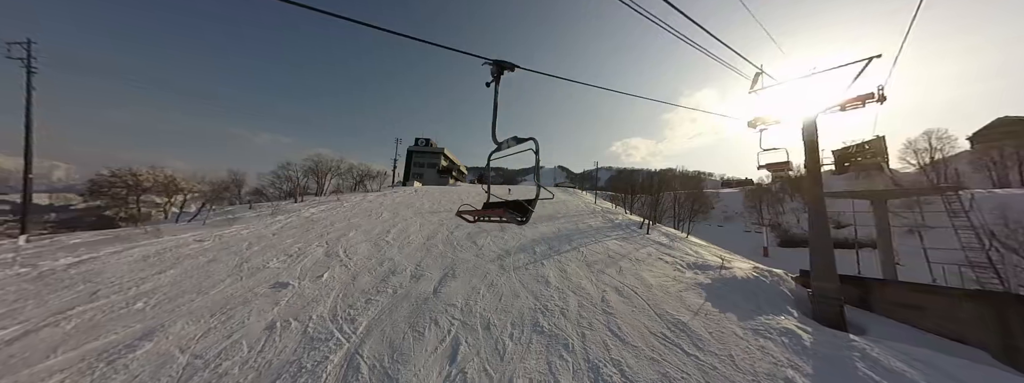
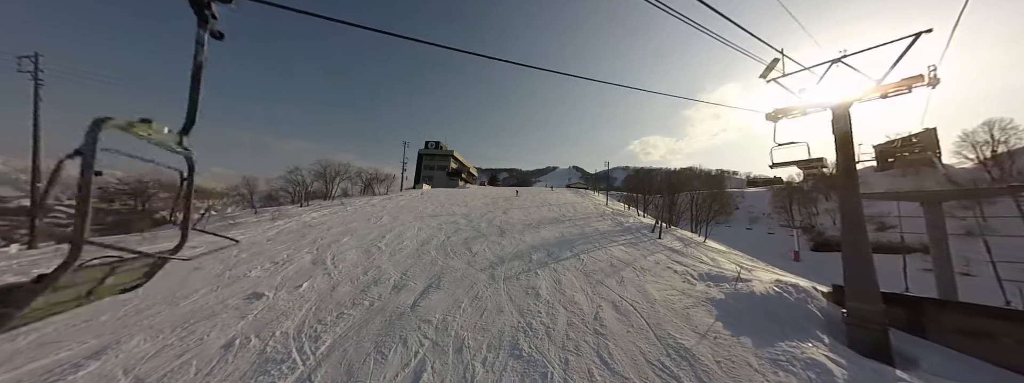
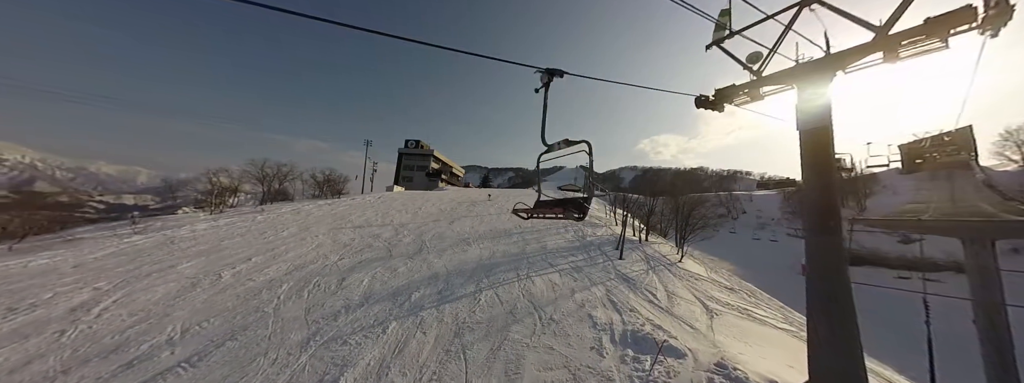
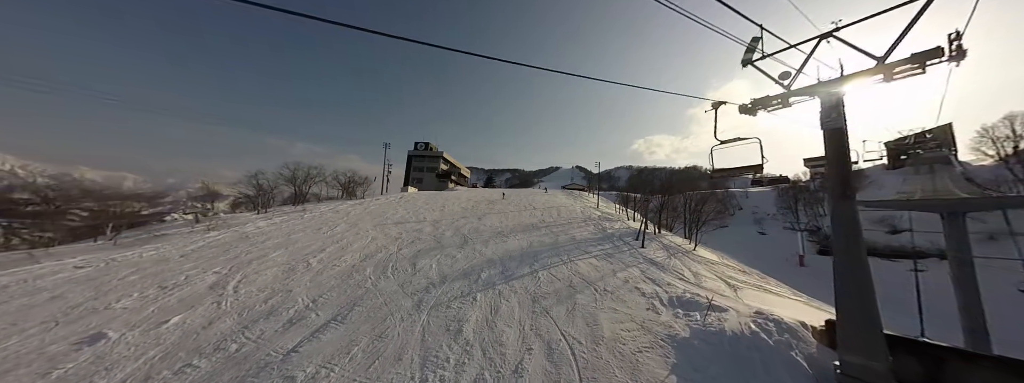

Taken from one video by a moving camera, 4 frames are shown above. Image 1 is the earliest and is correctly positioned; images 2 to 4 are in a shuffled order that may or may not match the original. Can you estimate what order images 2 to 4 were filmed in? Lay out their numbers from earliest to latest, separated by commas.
2, 4, 3
